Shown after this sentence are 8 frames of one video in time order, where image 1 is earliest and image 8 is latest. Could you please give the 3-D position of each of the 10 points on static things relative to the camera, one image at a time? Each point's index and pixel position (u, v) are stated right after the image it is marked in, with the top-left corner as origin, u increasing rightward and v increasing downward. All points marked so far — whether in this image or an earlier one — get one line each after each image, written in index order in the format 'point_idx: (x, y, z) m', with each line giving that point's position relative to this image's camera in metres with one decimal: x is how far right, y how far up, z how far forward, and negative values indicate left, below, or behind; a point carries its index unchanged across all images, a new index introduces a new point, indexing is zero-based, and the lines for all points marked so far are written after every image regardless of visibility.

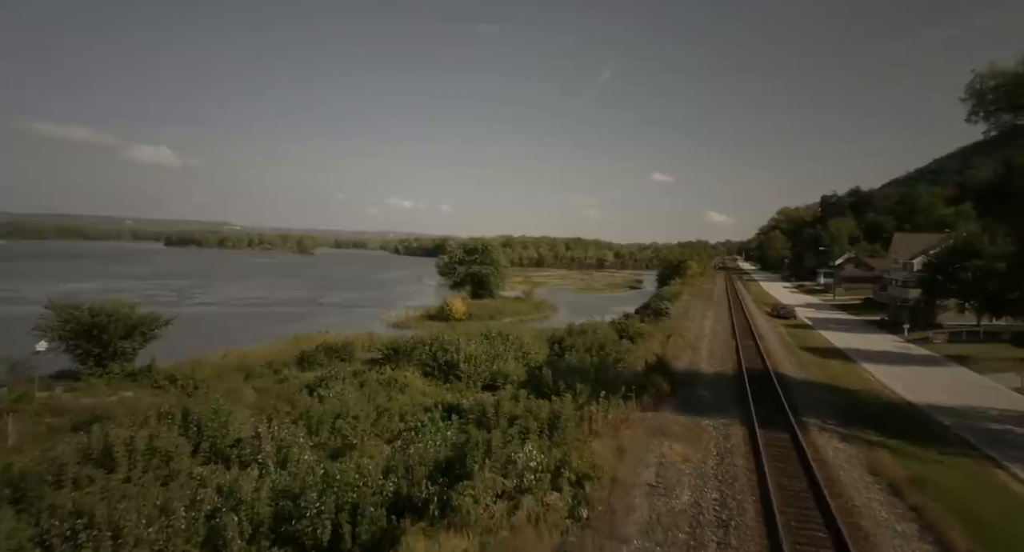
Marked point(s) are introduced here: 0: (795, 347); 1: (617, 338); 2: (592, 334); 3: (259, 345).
0: (+6.4, -1.6, +11.7) m
1: (+2.3, -1.4, +11.3) m
2: (+1.9, -1.4, +12.5) m
3: (-6.4, -1.8, +13.0) m
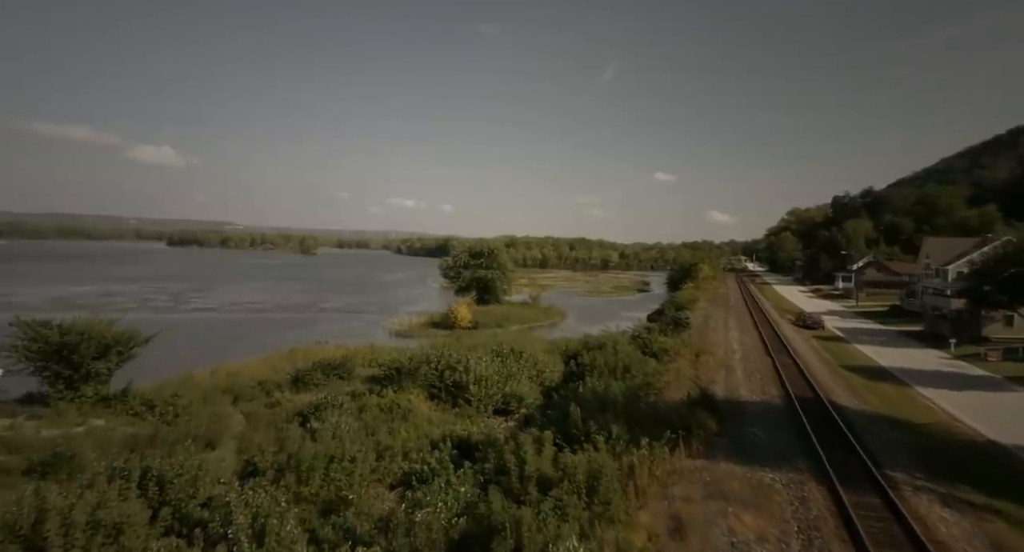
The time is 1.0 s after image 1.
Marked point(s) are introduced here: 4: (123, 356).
0: (+6.7, -1.9, +10.7) m
1: (+2.6, -1.6, +10.3) m
2: (+2.2, -1.6, +11.5) m
3: (-6.1, -2.0, +12.1) m
4: (-6.1, -1.3, +8.2) m
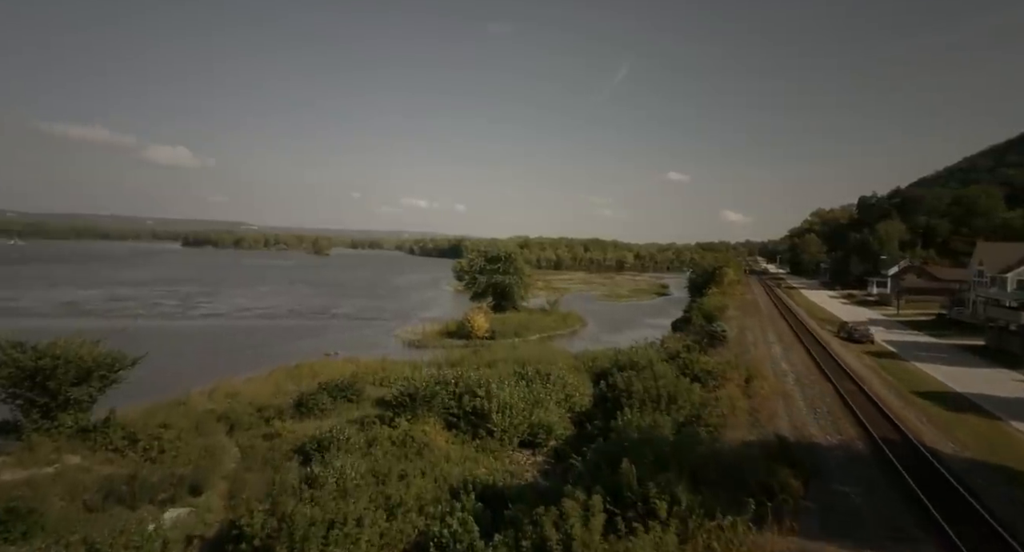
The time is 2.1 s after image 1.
0: (+7.1, -2.1, +9.5) m
1: (+3.1, -1.9, +9.2) m
2: (+2.7, -1.9, +10.4) m
3: (-5.6, -2.2, +11.2) m
4: (-5.6, -1.5, +7.3) m
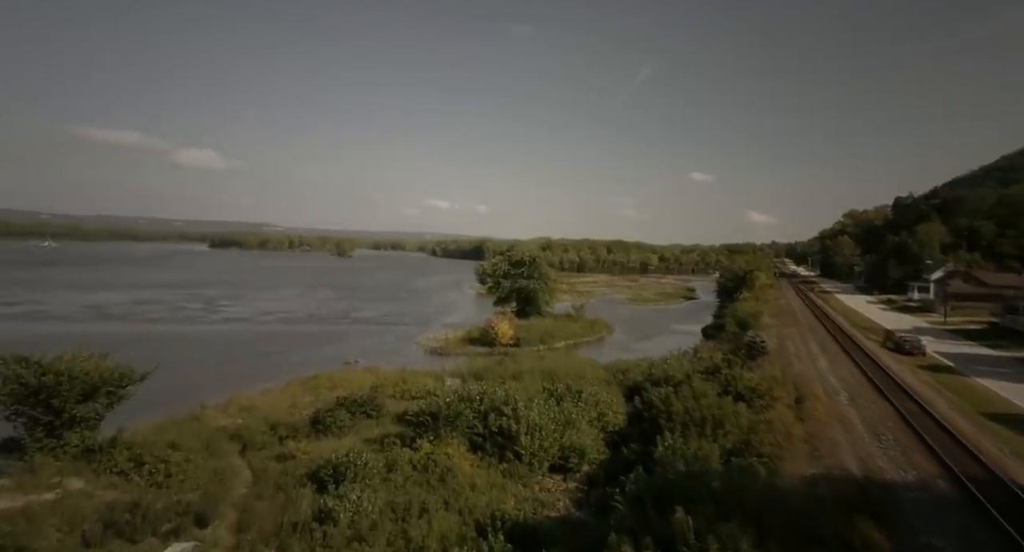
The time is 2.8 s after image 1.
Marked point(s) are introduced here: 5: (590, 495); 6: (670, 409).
0: (+7.6, -2.3, +8.5) m
1: (+3.5, -2.0, +8.4) m
2: (+3.2, -2.1, +9.7) m
3: (-5.0, -2.3, +10.8) m
4: (-5.2, -1.6, +6.9) m
5: (+1.0, -2.9, +6.9) m
6: (+2.5, -2.1, +8.3) m
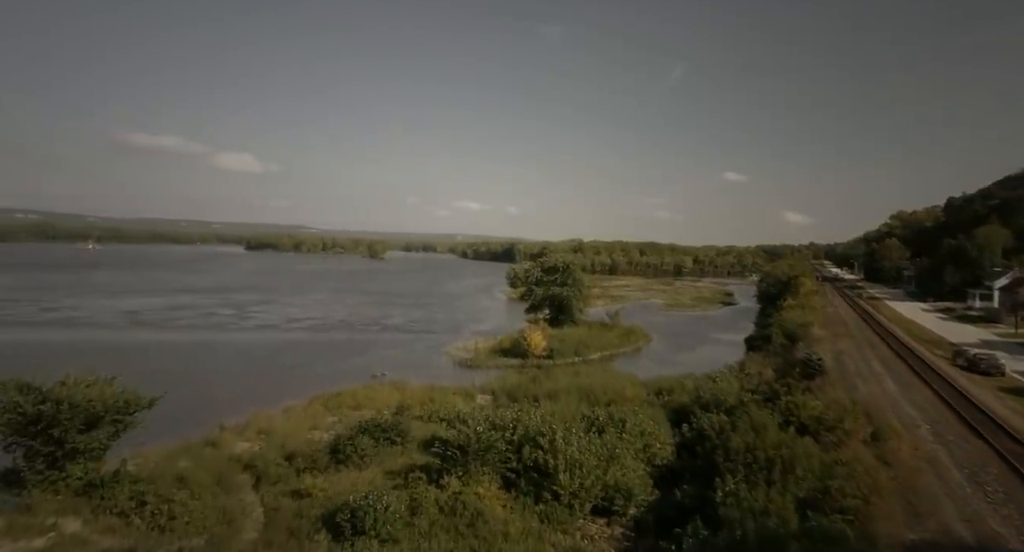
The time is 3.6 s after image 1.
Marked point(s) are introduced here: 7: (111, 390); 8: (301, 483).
0: (+8.2, -2.6, +7.3) m
1: (+4.1, -2.3, +7.4) m
2: (+3.9, -2.3, +8.7) m
3: (-4.3, -2.6, +10.3) m
4: (-4.8, -1.9, +6.4) m
5: (+1.5, -3.2, +6.1) m
6: (+3.1, -2.4, +7.4) m
7: (-4.9, -1.4, +6.4) m
8: (-2.7, -2.7, +6.7) m
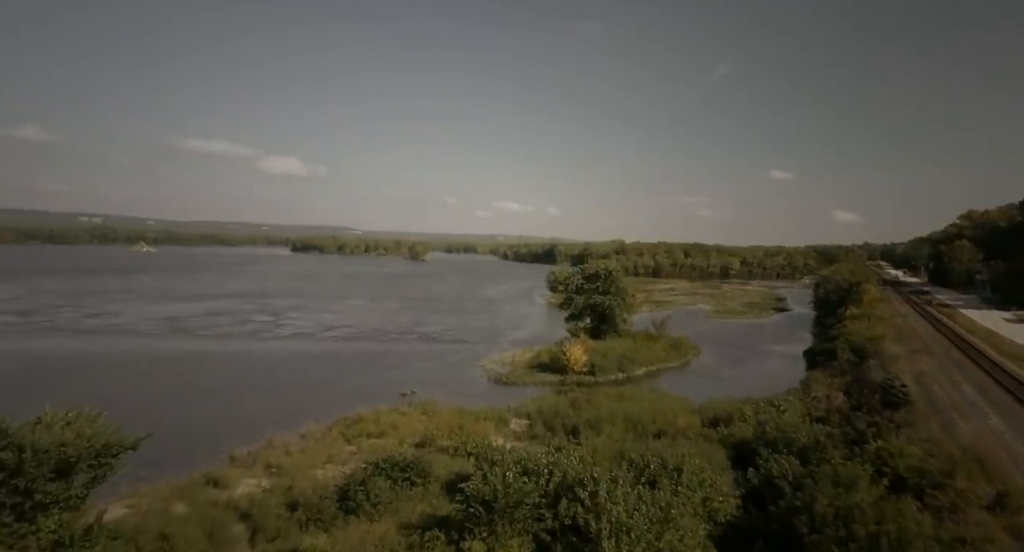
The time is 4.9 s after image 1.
0: (+8.5, -2.9, +5.6) m
1: (+4.5, -2.6, +6.0) m
2: (+4.4, -2.6, +7.3) m
3: (-3.7, -2.8, +9.5) m
4: (-4.4, -2.1, +5.7) m
5: (+1.8, -3.4, +4.8) m
6: (+3.5, -2.7, +6.0) m
7: (-4.5, -1.6, +5.6) m
8: (-2.3, -3.0, +5.8) m
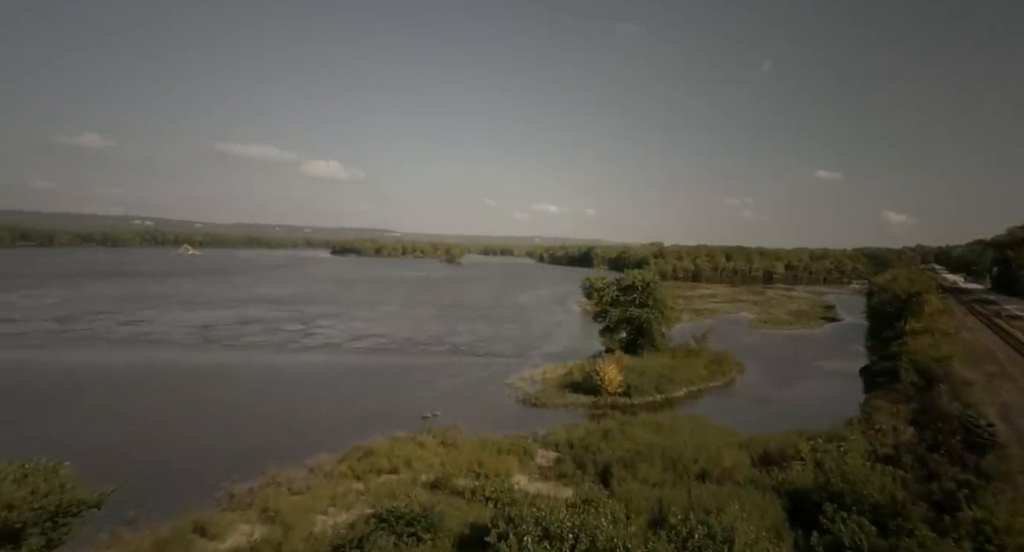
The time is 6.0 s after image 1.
0: (+8.7, -3.3, +4.0) m
1: (+4.6, -3.0, +4.7) m
2: (+4.6, -3.0, +6.1) m
3: (-3.3, -3.2, +8.8) m
4: (-4.3, -2.4, +5.0) m
5: (+1.9, -3.8, +3.8) m
6: (+3.6, -3.1, +4.9) m
7: (-4.4, -2.0, +5.0) m
8: (-2.2, -3.3, +5.1) m
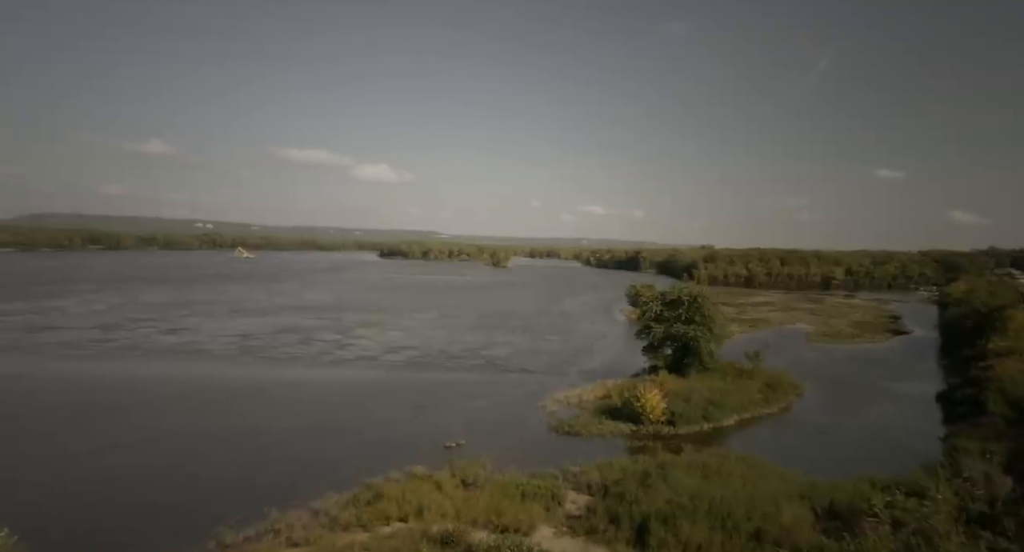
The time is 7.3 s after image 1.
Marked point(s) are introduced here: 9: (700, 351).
0: (+8.5, -3.8, +2.3) m
1: (+4.6, -3.5, +3.4) m
2: (+4.7, -3.5, +4.7) m
3: (-2.9, -3.6, +8.1) m
4: (-4.2, -2.8, +4.4) m
5: (+1.7, -4.2, +2.7) m
6: (+3.6, -3.5, +3.6) m
7: (-4.3, -2.4, +4.4) m
8: (-2.2, -3.7, +4.3) m
9: (+6.9, -2.7, +19.2) m
